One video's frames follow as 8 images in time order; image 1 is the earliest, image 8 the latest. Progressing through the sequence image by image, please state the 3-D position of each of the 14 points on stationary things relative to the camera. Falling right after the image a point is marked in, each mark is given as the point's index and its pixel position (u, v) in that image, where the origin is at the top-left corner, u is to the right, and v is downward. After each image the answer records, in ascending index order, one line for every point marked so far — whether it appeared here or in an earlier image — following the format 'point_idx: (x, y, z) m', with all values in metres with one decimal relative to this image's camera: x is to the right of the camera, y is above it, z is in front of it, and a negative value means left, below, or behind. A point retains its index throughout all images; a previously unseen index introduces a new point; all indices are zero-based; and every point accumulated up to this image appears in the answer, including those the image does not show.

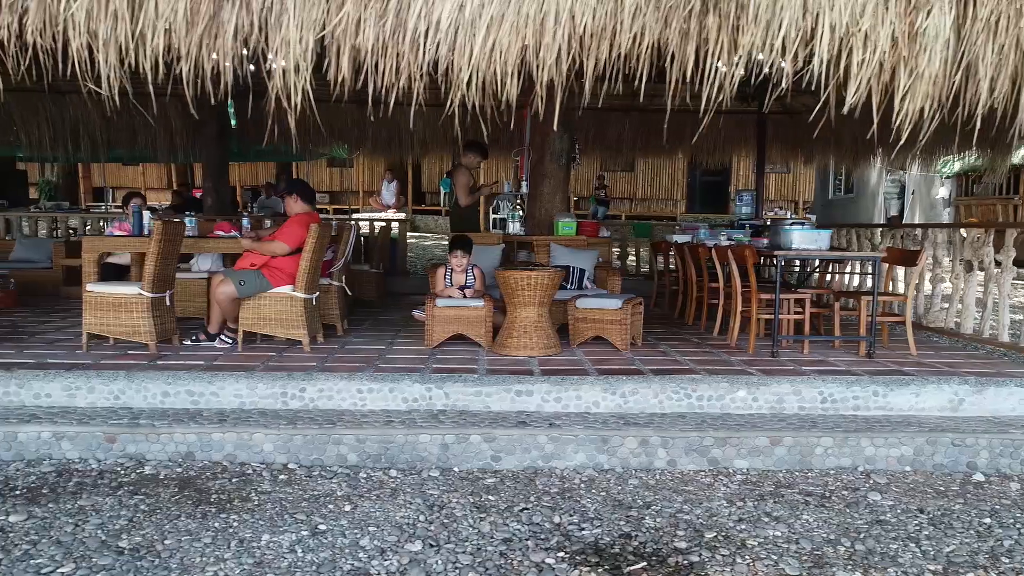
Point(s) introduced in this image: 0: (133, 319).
0: (-2.2, -0.2, +4.3) m
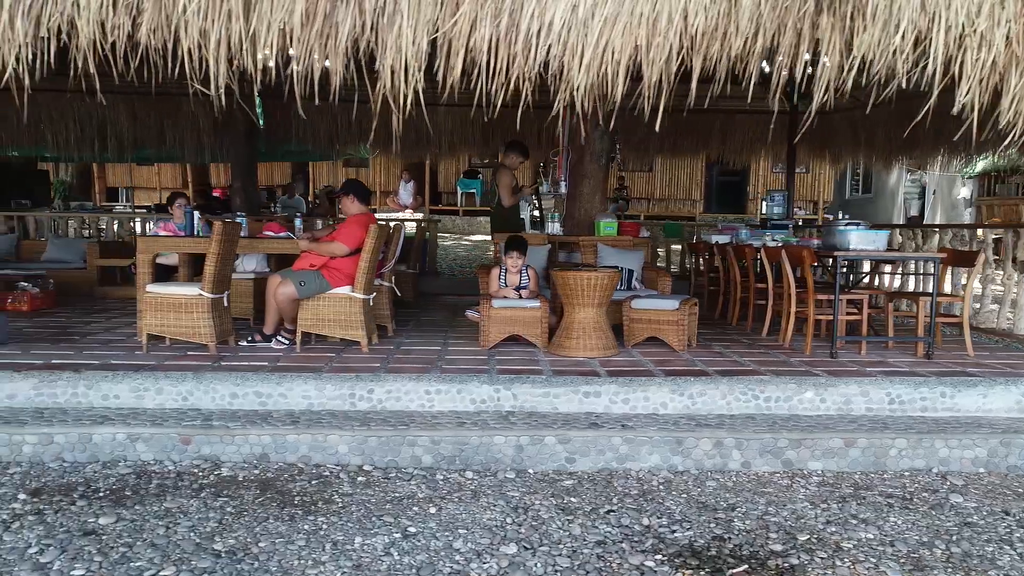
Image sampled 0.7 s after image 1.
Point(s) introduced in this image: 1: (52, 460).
0: (-1.9, -0.2, +4.2) m
1: (-2.2, -0.8, +3.4) m
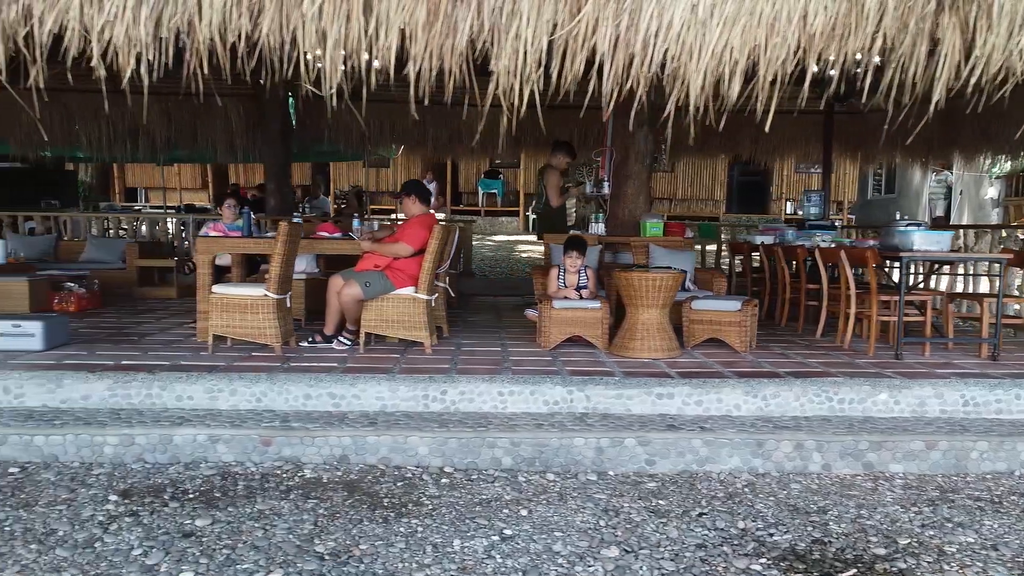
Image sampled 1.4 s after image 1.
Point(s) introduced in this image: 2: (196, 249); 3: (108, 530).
0: (-1.5, -0.2, +4.2) m
1: (-1.8, -0.8, +3.4) m
2: (-2.0, +0.3, +4.6) m
3: (-1.5, -0.9, +2.7) m
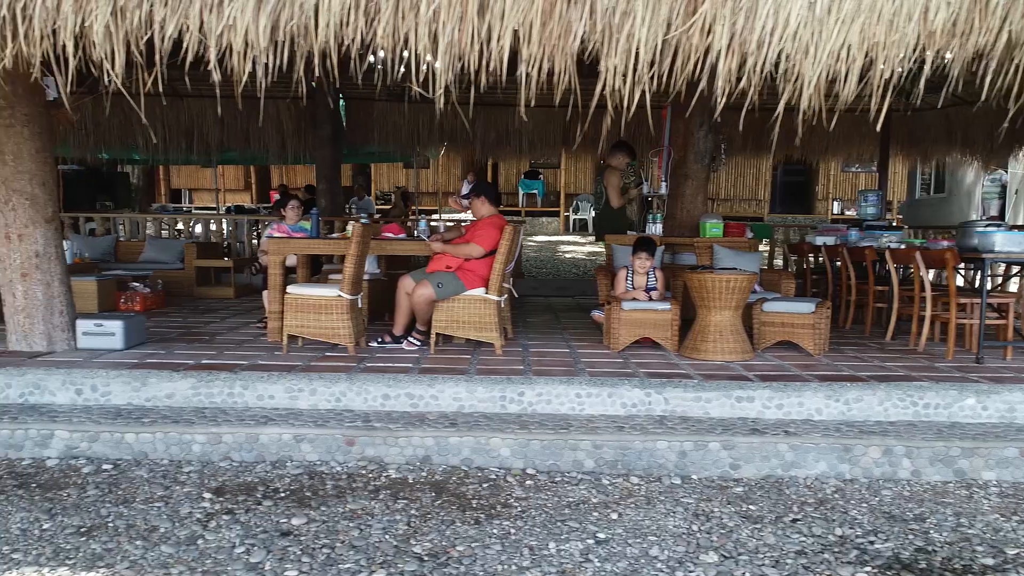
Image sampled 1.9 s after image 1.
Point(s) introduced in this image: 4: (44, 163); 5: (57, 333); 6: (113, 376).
0: (-1.1, -0.2, +4.3) m
1: (-1.4, -0.8, +3.4) m
2: (-1.6, +0.2, +4.7) m
3: (-1.2, -0.9, +2.8) m
4: (-2.7, +0.7, +4.1) m
5: (-2.7, -0.3, +4.2) m
6: (-2.1, -0.5, +3.7) m
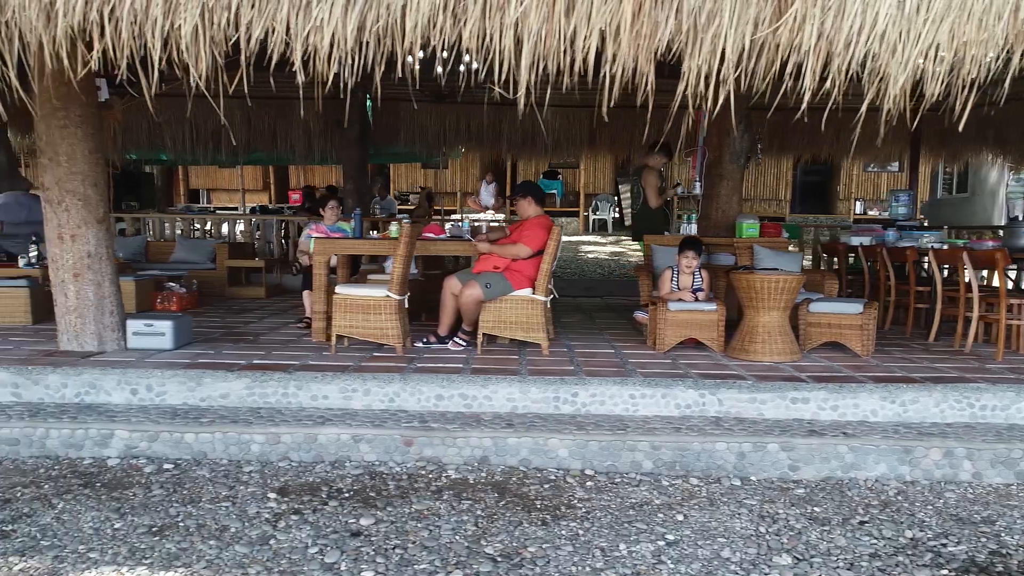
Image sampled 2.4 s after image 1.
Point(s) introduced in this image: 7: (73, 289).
0: (-0.8, -0.2, +4.3) m
1: (-1.1, -0.8, +3.4) m
2: (-1.3, +0.2, +4.7) m
3: (-0.9, -0.9, +2.8) m
4: (-2.4, +0.7, +4.1) m
5: (-2.4, -0.3, +4.3) m
6: (-1.8, -0.5, +3.8) m
7: (-2.5, 0.0, +4.1) m
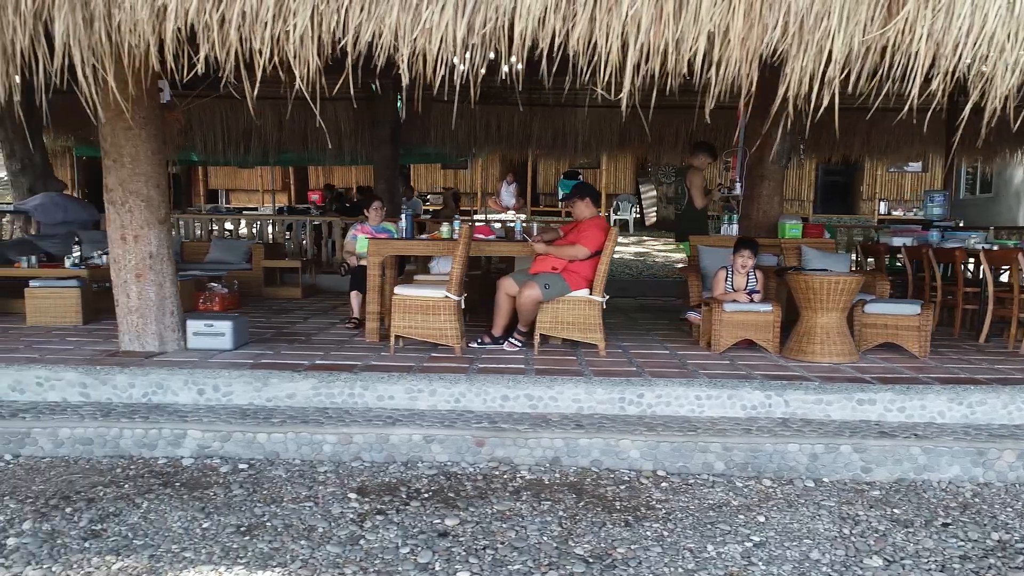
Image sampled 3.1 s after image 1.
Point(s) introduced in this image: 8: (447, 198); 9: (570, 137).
0: (-0.4, -0.2, +4.3) m
1: (-0.8, -0.8, +3.4) m
2: (-0.9, +0.2, +4.7) m
3: (-0.6, -0.9, +2.8) m
4: (-2.0, +0.7, +4.1) m
5: (-2.1, -0.3, +4.3) m
6: (-1.5, -0.5, +3.8) m
7: (-2.2, 0.0, +4.2) m
8: (-1.0, +1.4, +10.9) m
9: (+0.7, +1.9, +9.1) m
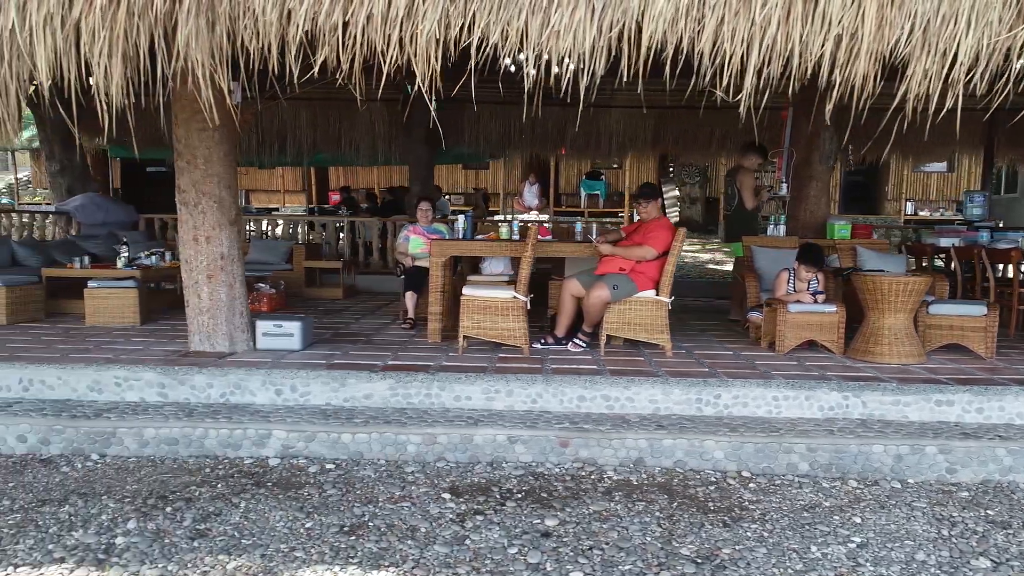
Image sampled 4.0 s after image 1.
0: (0.0, -0.2, +4.3) m
1: (-0.4, -0.8, +3.4) m
2: (-0.5, +0.2, +4.7) m
3: (-0.2, -0.9, +2.8) m
4: (-1.6, +0.7, +4.1) m
5: (-1.6, -0.3, +4.3) m
6: (-1.1, -0.5, +3.8) m
7: (-1.8, 0.0, +4.2) m
8: (-0.5, +1.4, +10.9) m
9: (+1.2, +1.9, +9.1) m
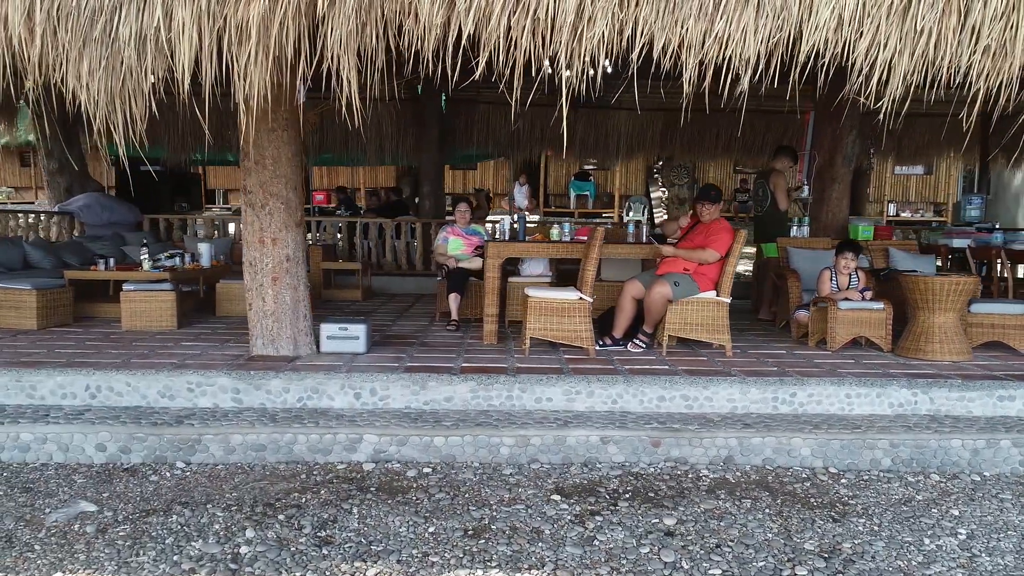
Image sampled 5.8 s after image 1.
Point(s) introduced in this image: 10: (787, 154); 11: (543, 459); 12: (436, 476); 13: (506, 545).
0: (+0.4, -0.2, +4.3) m
1: (+0.1, -0.8, +3.4) m
2: (-0.2, +0.2, +4.7) m
3: (+0.3, -0.9, +2.8) m
4: (-1.2, +0.7, +4.1) m
5: (-1.2, -0.3, +4.2) m
6: (-0.6, -0.5, +3.8) m
7: (-1.4, 0.0, +4.1) m
8: (-0.5, +1.4, +10.9) m
9: (+1.3, +1.9, +9.2) m
10: (+2.3, +1.1, +6.0) m
11: (+0.1, -0.8, +3.5) m
12: (-0.4, -0.9, +3.3) m
13: (0.0, -1.0, +2.7) m
